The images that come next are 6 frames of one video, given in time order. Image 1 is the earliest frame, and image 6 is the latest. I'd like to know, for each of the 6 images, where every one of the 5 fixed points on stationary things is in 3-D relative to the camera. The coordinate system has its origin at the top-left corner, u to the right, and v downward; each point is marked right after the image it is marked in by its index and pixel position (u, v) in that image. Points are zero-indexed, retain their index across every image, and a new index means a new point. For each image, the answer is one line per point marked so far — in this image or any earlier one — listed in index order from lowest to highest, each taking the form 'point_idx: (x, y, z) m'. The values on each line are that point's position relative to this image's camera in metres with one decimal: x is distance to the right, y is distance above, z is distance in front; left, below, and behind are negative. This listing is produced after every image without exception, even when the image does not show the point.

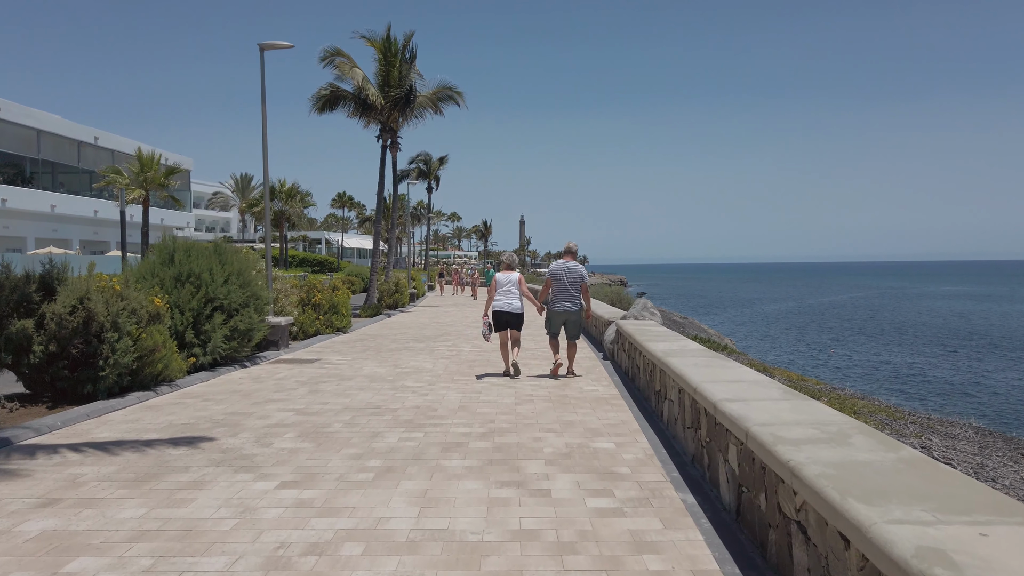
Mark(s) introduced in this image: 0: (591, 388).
0: (+0.9, -1.2, +8.7) m
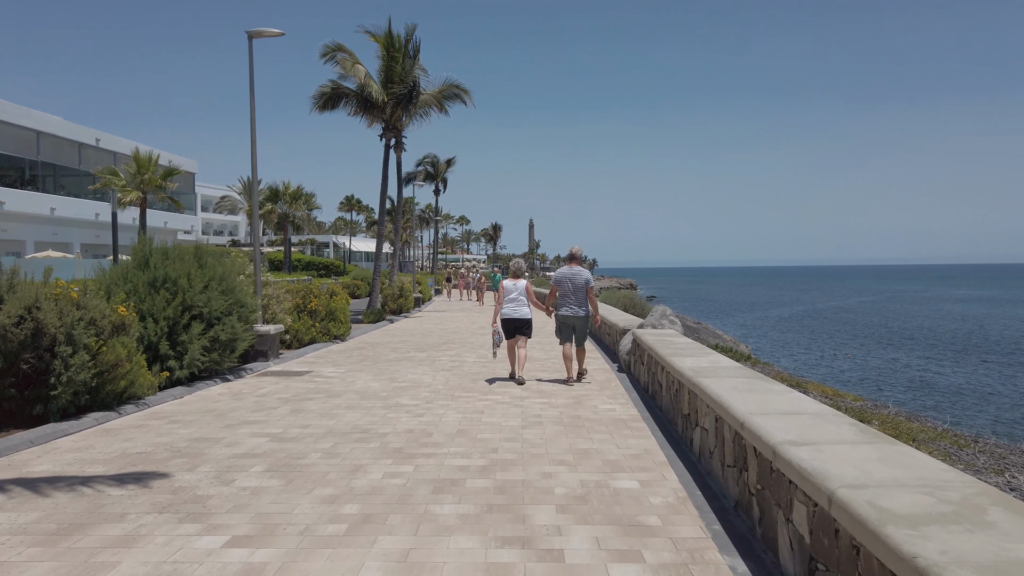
0: (+1.0, -1.2, +7.8) m
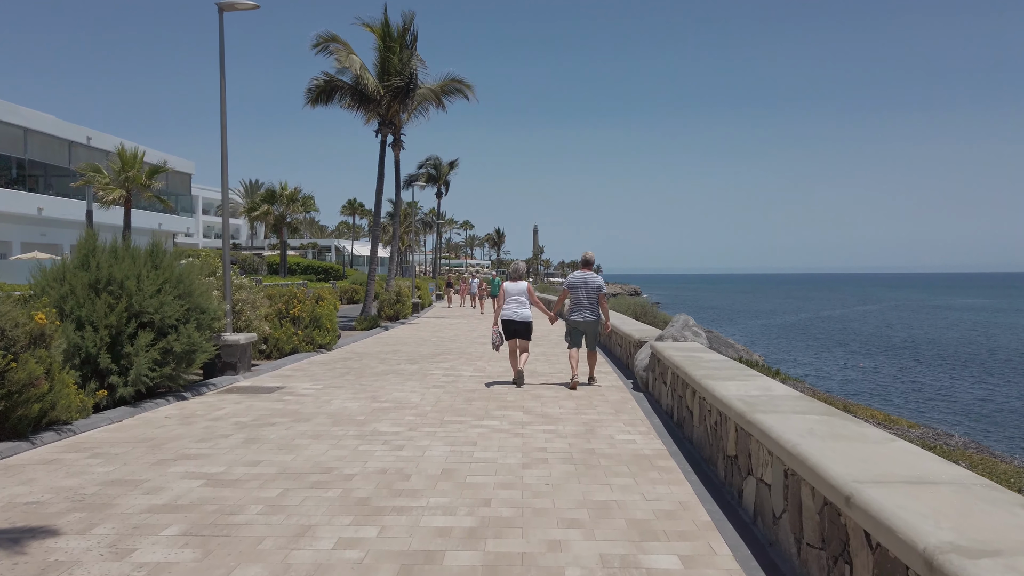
0: (+1.0, -1.3, +6.5) m
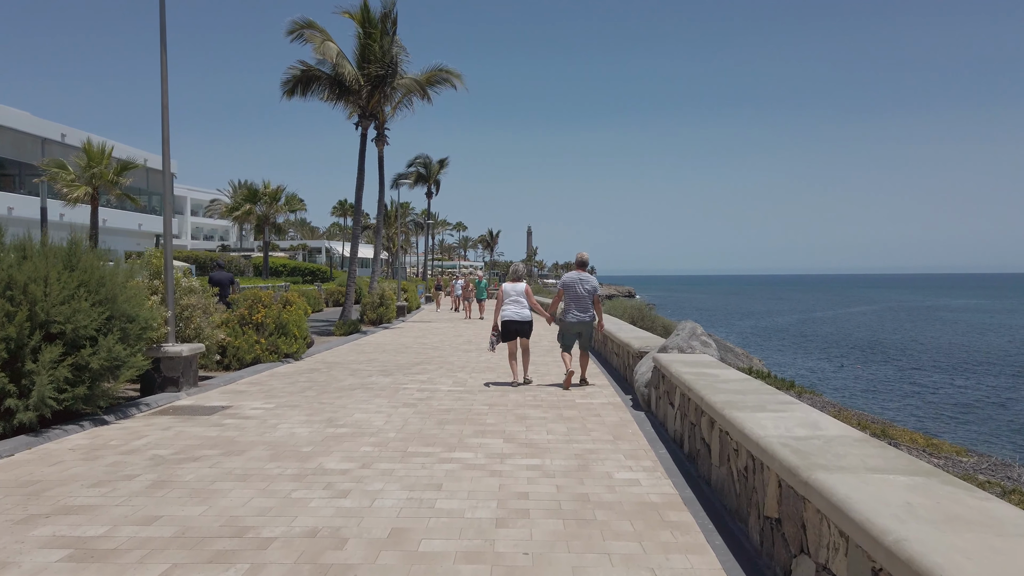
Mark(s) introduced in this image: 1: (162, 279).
0: (+0.8, -1.3, +5.3) m
1: (-4.3, +0.1, +9.2) m
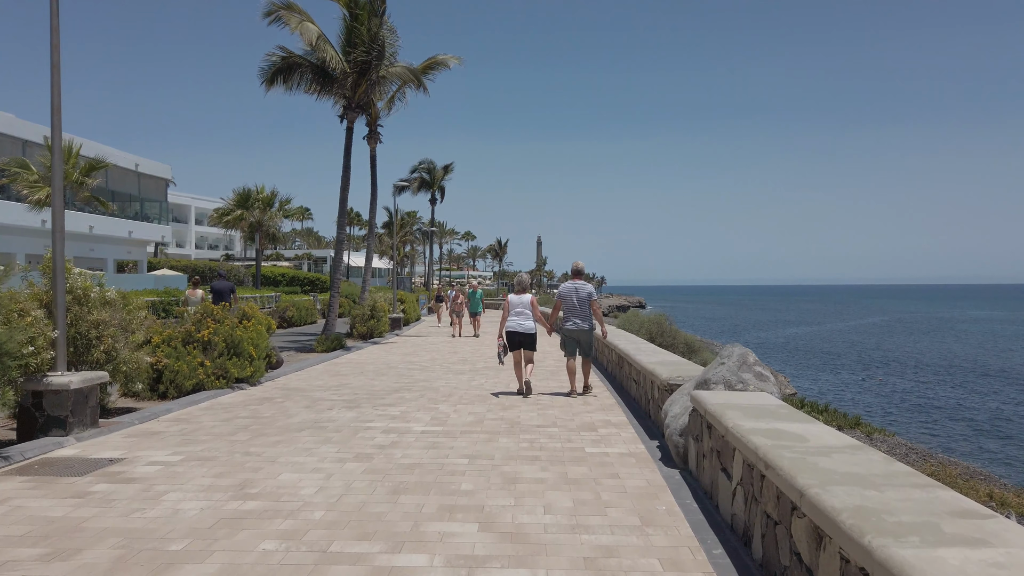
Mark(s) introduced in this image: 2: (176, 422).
0: (+0.7, -1.4, +3.2) m
1: (-4.4, 0.0, +7.2) m
2: (-3.5, -1.4, +7.8) m
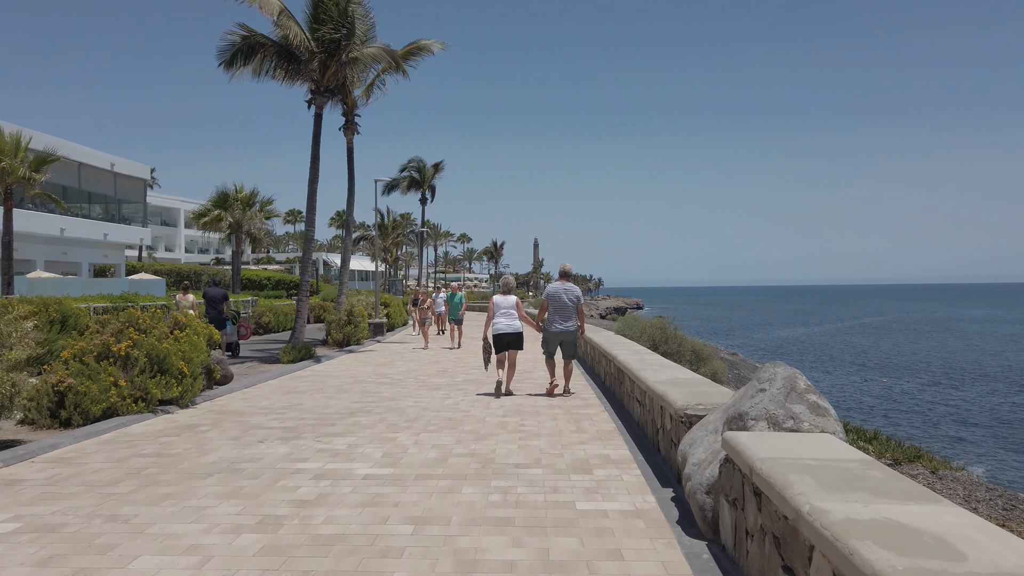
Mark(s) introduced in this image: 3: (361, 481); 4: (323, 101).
0: (+0.5, -1.4, +1.5) m
1: (-4.6, 0.0, +5.6) m
2: (-3.7, -1.4, +6.1) m
3: (-1.1, -1.4, +5.5) m
4: (-4.2, +4.1, +16.6) m
